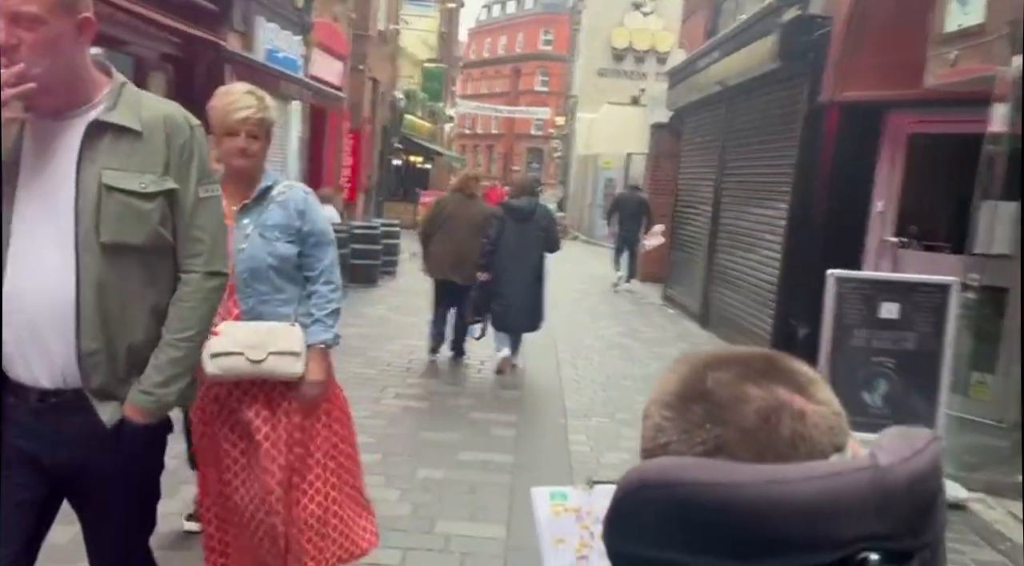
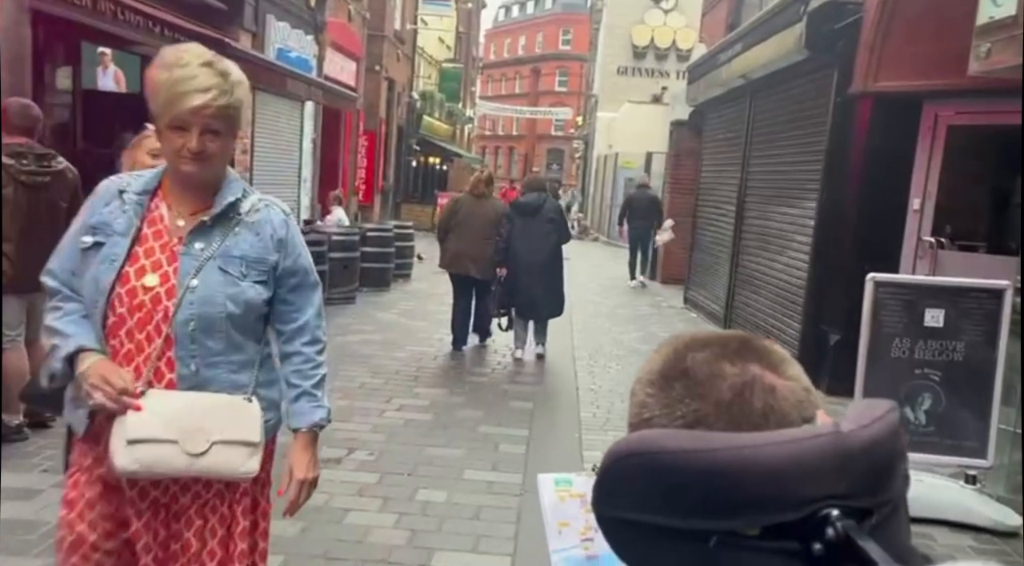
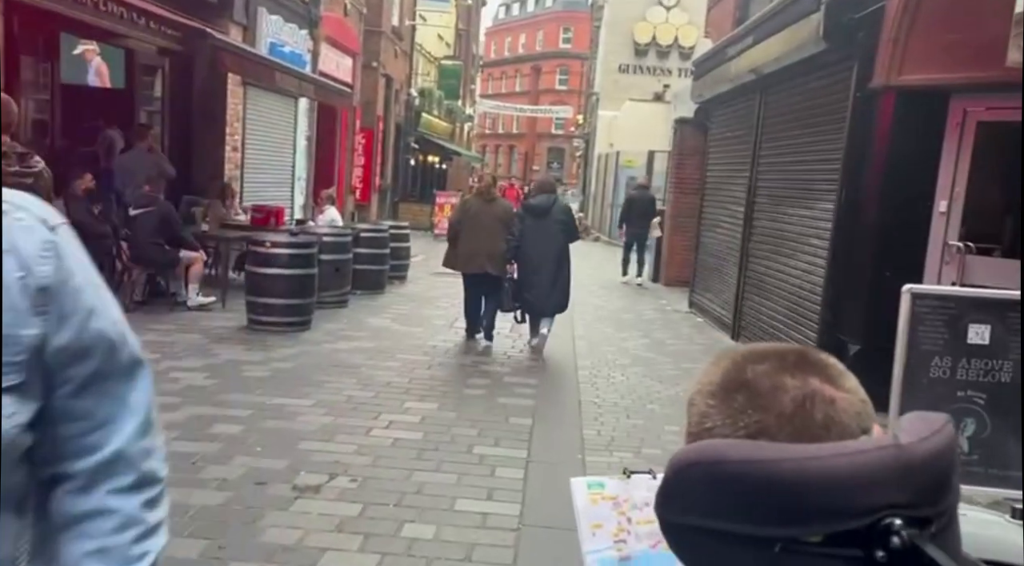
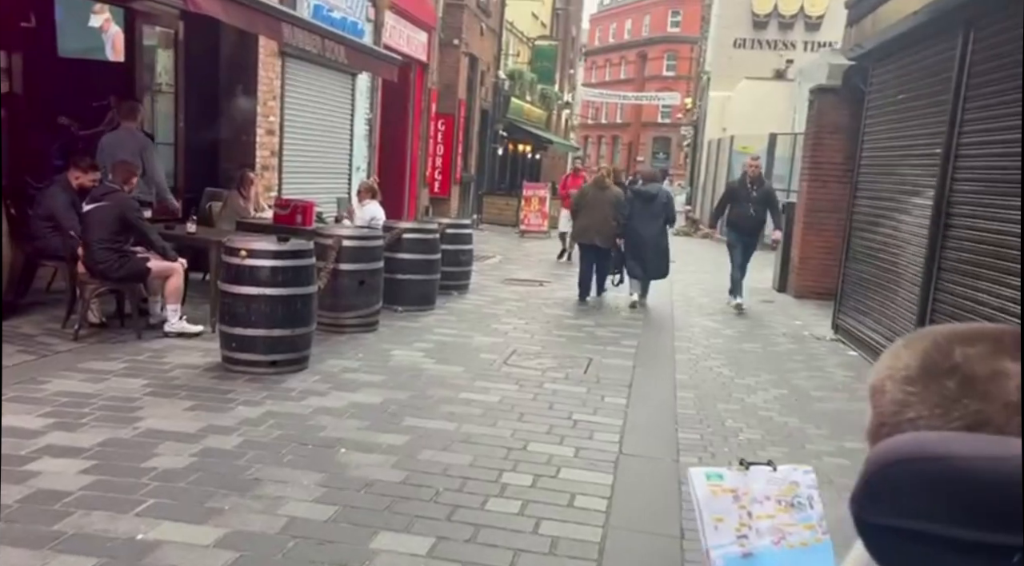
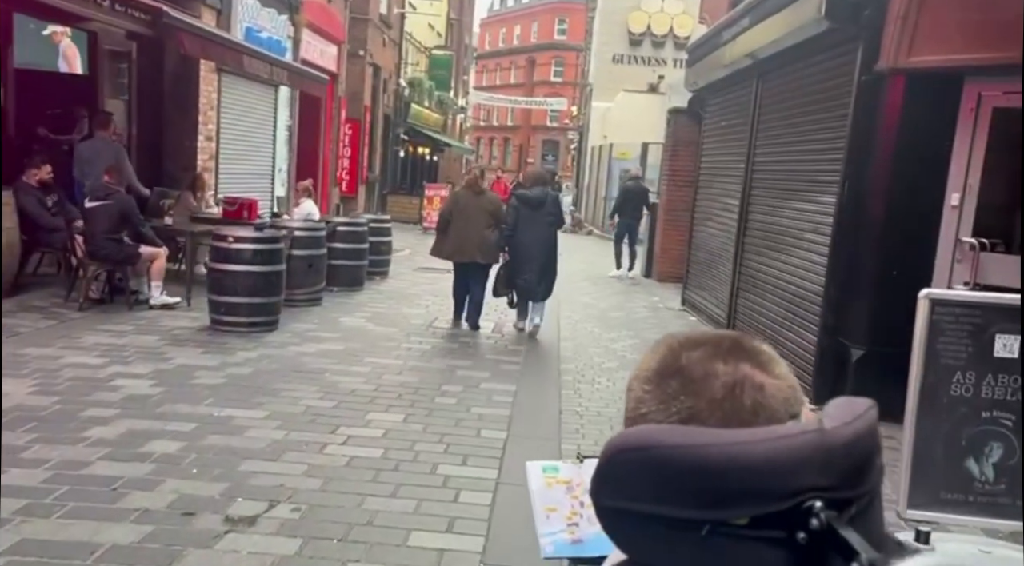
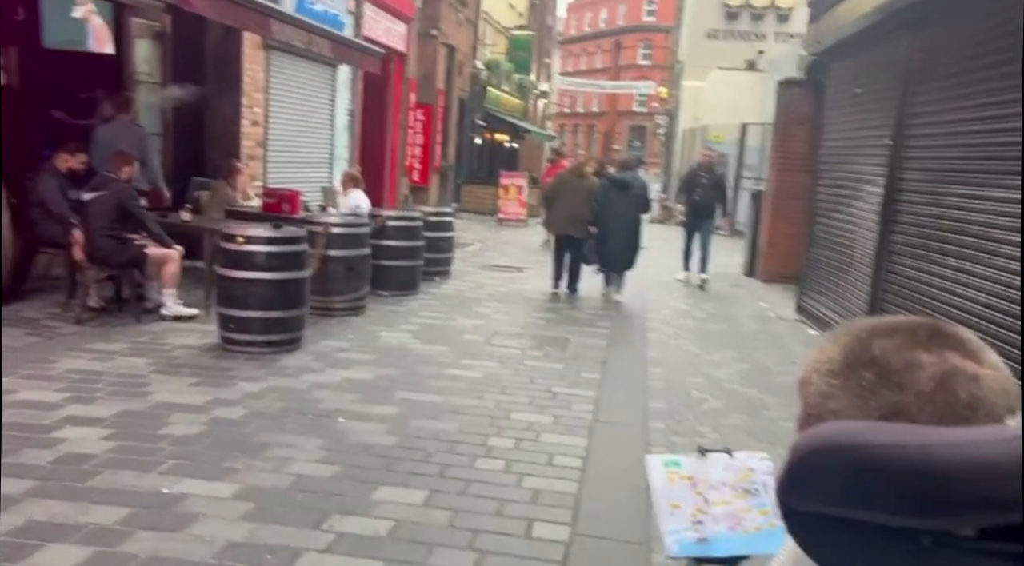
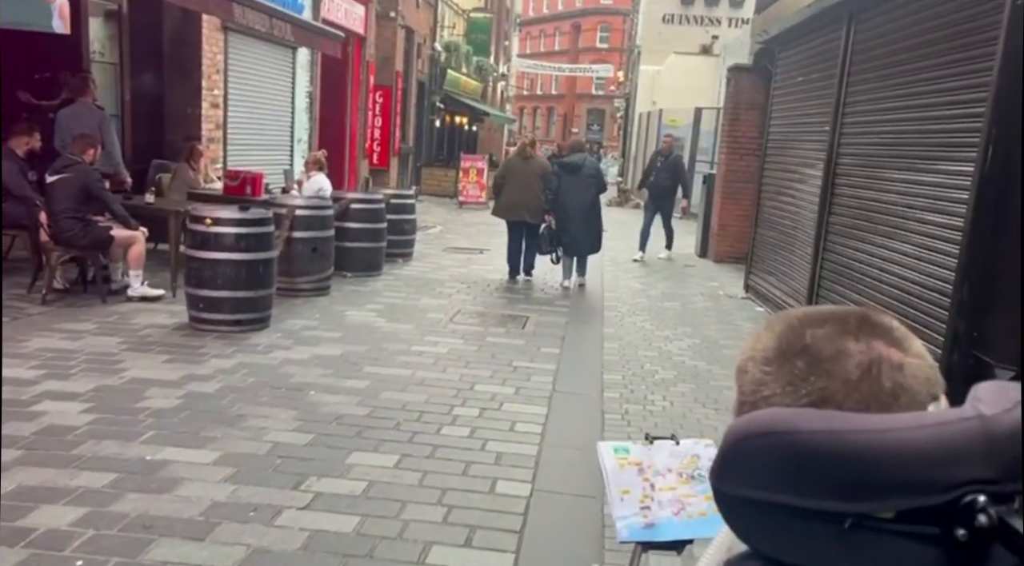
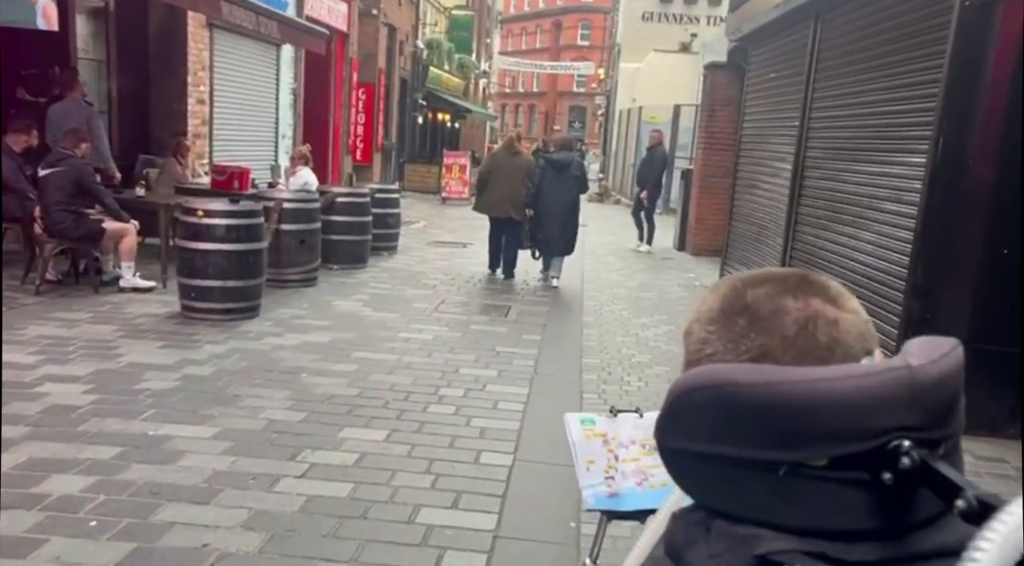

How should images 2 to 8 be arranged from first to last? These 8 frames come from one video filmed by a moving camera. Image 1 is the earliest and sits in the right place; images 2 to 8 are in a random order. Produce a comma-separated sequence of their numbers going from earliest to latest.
2, 3, 5, 8, 7, 6, 4
